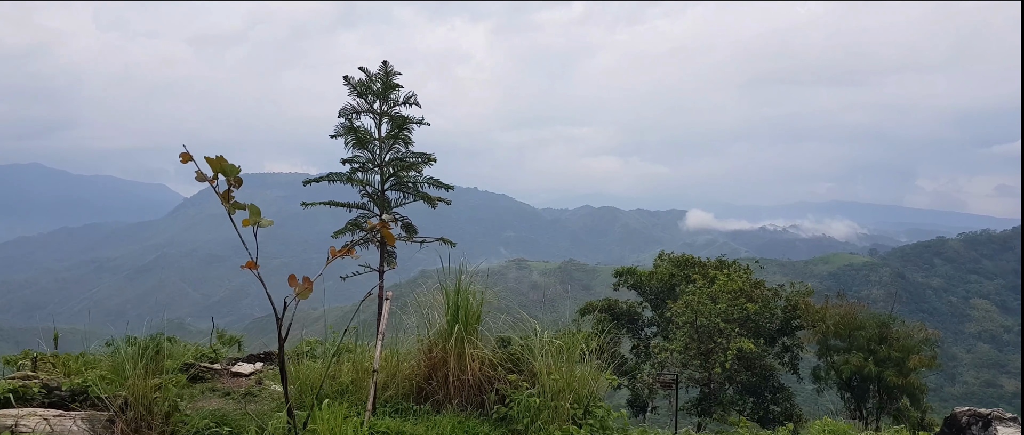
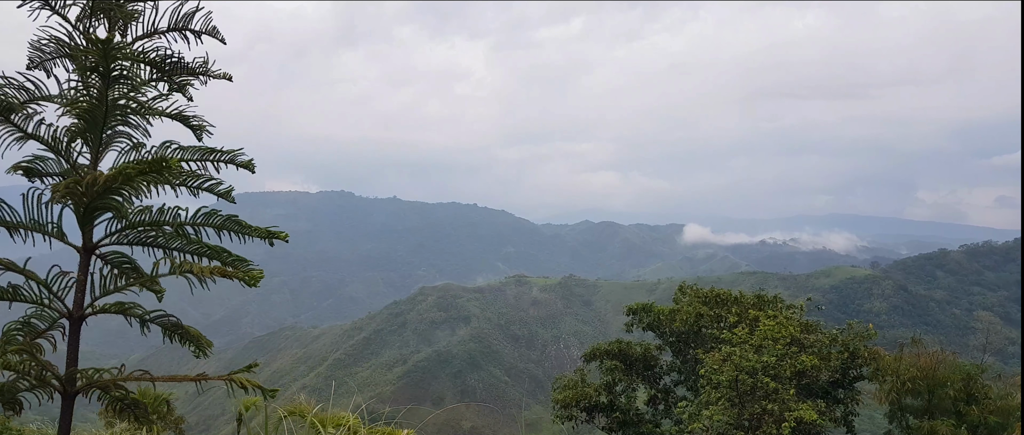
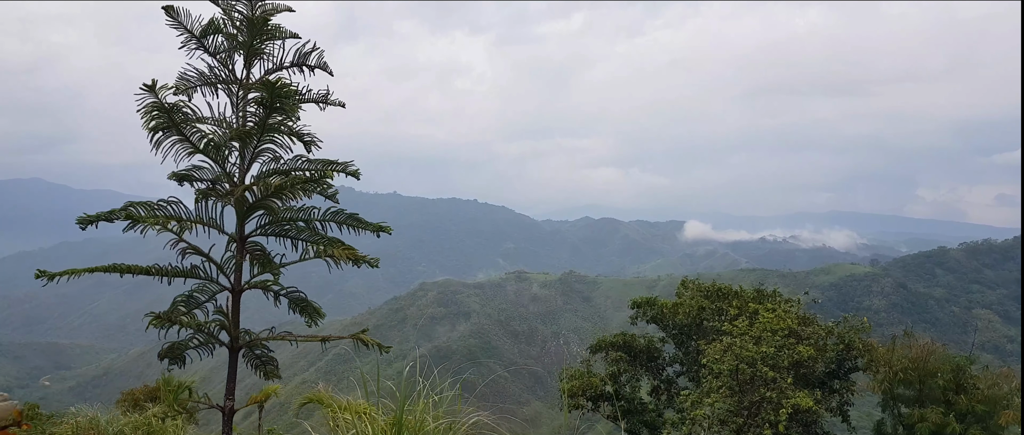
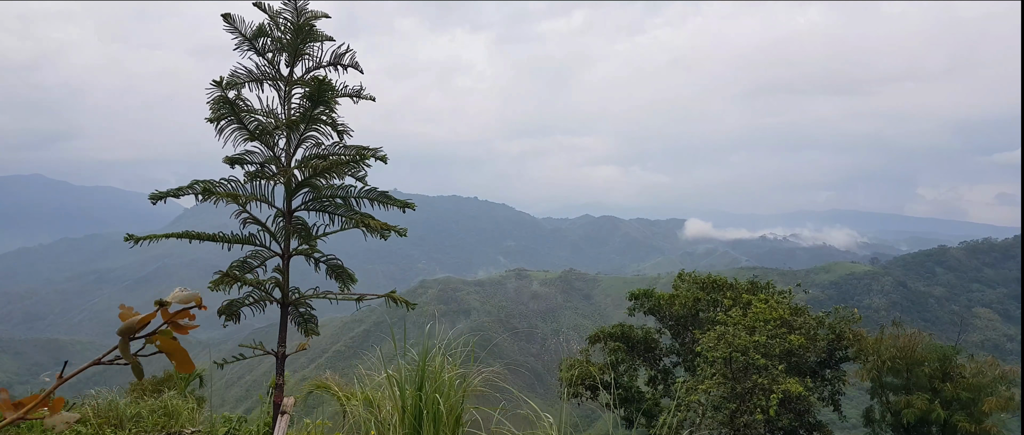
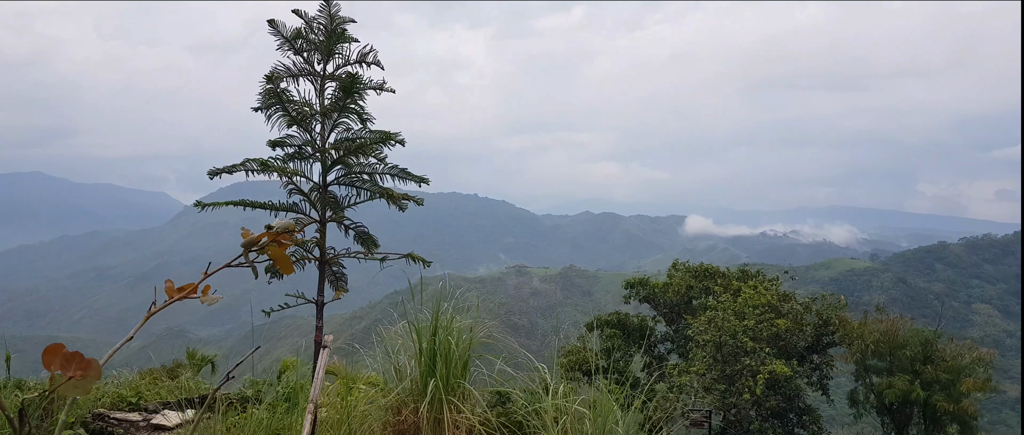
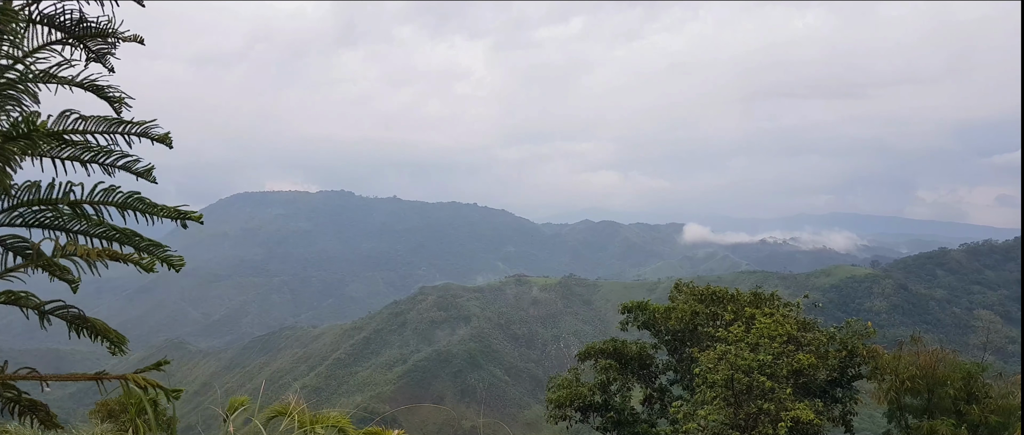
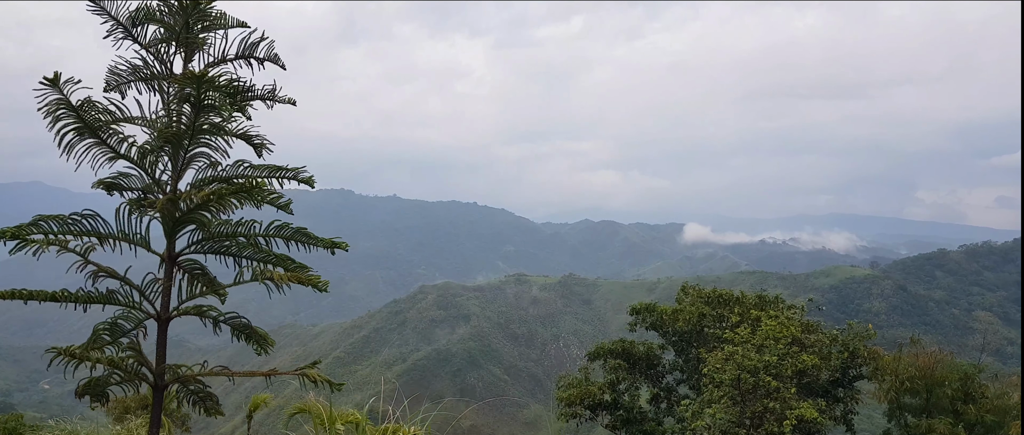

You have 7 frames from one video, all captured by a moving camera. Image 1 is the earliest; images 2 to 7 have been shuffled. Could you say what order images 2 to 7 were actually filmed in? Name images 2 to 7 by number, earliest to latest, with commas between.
5, 4, 3, 7, 2, 6
